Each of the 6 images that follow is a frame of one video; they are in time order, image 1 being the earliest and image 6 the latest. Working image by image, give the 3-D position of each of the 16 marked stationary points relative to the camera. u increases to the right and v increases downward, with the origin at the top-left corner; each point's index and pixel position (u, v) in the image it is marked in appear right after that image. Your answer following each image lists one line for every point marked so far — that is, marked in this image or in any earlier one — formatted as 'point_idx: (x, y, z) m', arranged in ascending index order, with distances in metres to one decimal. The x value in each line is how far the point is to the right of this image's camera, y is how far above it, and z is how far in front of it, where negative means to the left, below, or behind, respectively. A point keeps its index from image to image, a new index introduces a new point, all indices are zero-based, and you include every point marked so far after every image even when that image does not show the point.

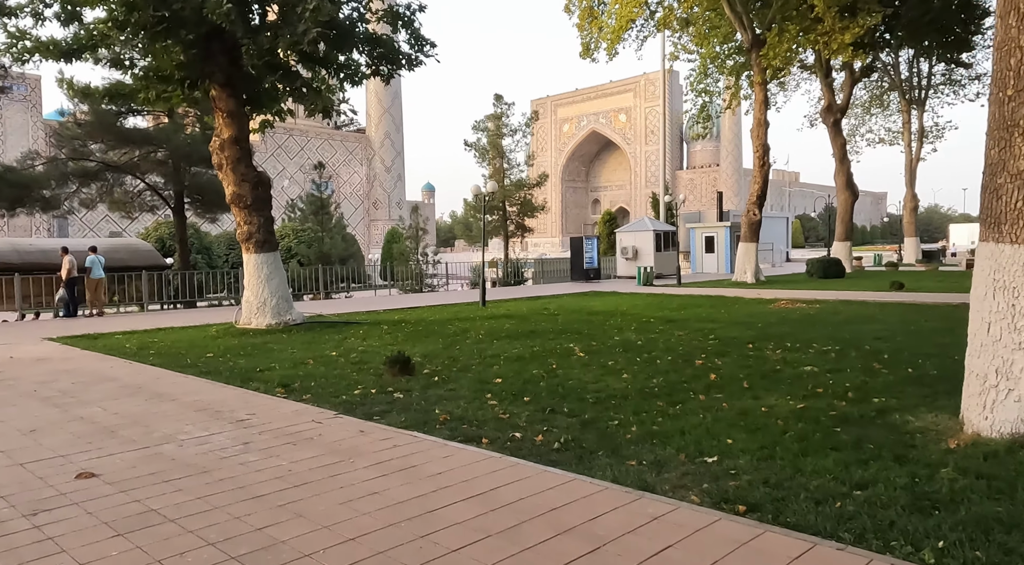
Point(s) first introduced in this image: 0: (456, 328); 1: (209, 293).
0: (-0.9, -0.7, +11.7) m
1: (-7.9, -0.2, +19.8) m
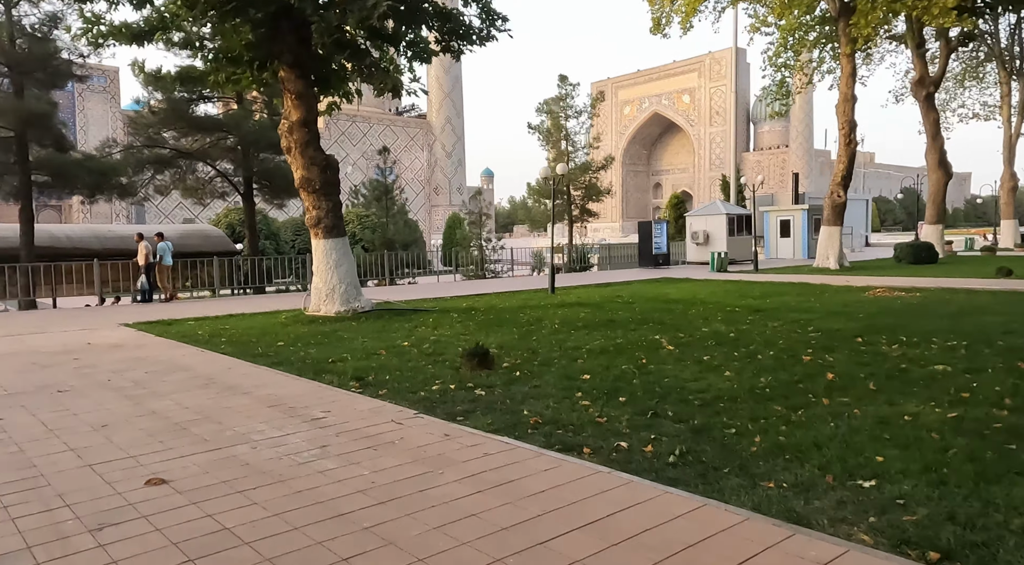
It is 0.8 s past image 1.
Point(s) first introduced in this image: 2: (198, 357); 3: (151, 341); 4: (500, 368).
0: (+0.2, -0.5, +11.3) m
1: (-6.2, +0.1, +19.8) m
2: (-3.5, -0.8, +8.6) m
3: (-4.9, -0.8, +10.5) m
4: (-0.1, -0.8, +6.8) m
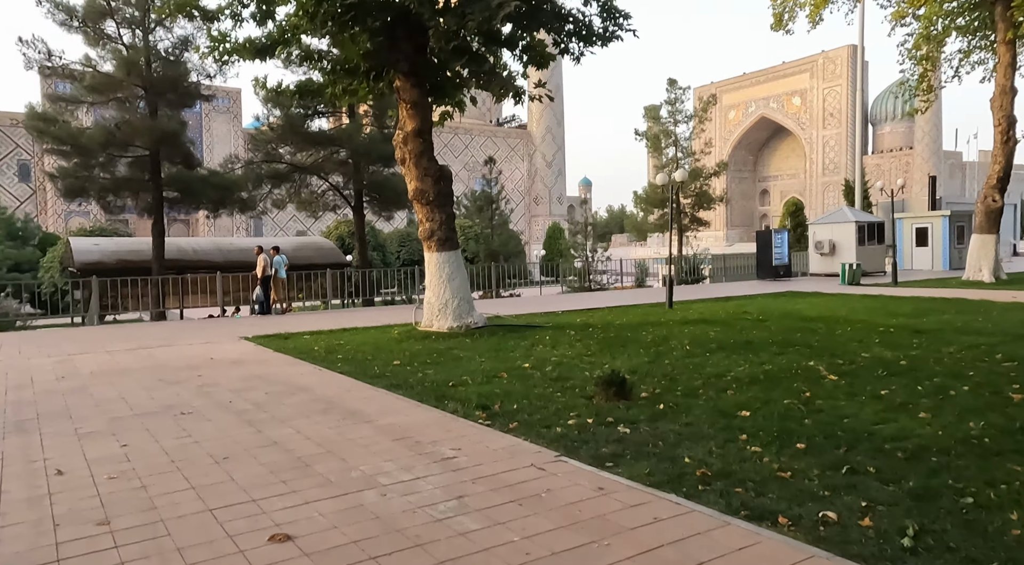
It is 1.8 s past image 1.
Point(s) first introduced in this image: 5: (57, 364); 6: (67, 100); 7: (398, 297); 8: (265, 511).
0: (+1.9, -0.7, +10.5) m
1: (-3.4, -0.2, +19.8) m
2: (-2.1, -1.0, +8.4) m
3: (-3.3, -1.0, +10.4) m
4: (+1.0, -0.9, +6.1) m
5: (-6.2, -1.1, +10.7) m
6: (-10.1, +4.1, +17.9) m
7: (-3.1, -0.4, +19.9) m
8: (-1.2, -1.1, +3.8) m
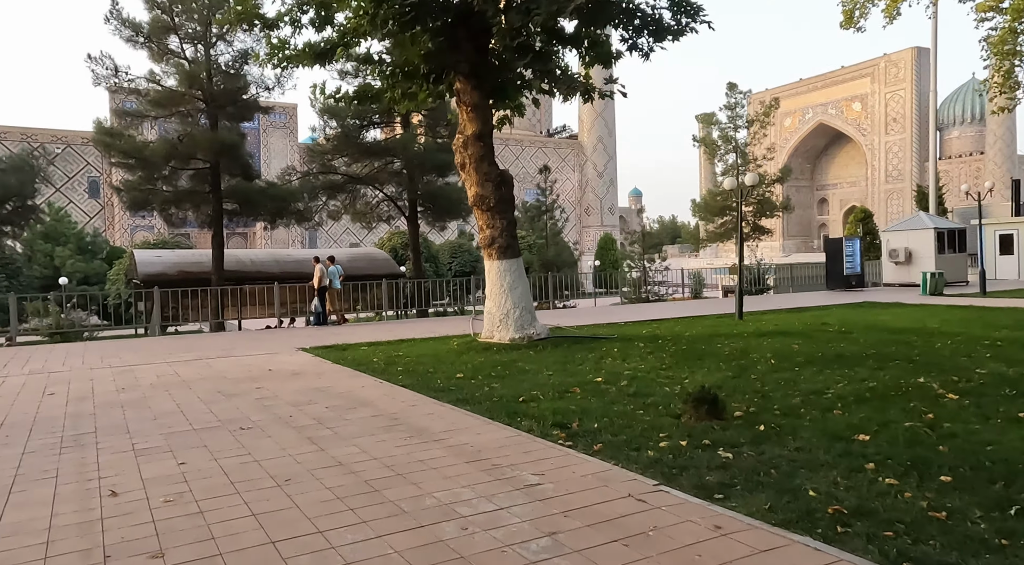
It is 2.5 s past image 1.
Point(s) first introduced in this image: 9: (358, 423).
0: (+2.8, -0.8, +9.8) m
1: (-1.9, -0.4, +19.5) m
2: (-1.4, -1.1, +8.0) m
3: (-2.4, -1.1, +10.1) m
4: (+1.6, -1.0, +5.5) m
5: (-5.4, -1.3, +10.6) m
6: (-8.7, +3.9, +18.1) m
7: (-1.6, -0.6, +19.6) m
8: (-0.8, -1.2, +3.4) m
9: (-1.3, -1.1, +6.3) m
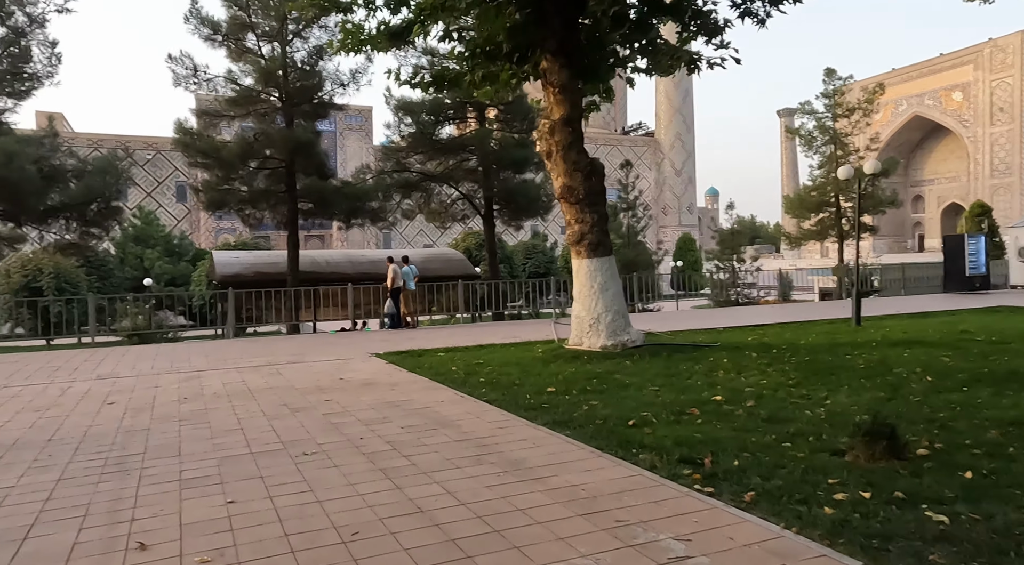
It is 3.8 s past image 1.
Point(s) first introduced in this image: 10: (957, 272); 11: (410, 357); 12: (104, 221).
0: (+3.8, -0.8, +8.4) m
1: (0.0, -0.5, +18.5) m
2: (-0.5, -1.1, +7.0) m
3: (-1.3, -1.1, +9.2) m
4: (+2.3, -1.0, +4.3) m
5: (-4.2, -1.3, +9.9) m
6: (-6.9, +3.8, +17.7) m
7: (+0.4, -0.6, +18.5) m
8: (-0.3, -1.1, +2.4) m
9: (-0.5, -1.1, +5.3) m
10: (+10.9, +0.3, +19.0) m
11: (-1.5, -1.1, +11.2) m
12: (-9.8, +1.5, +18.7) m
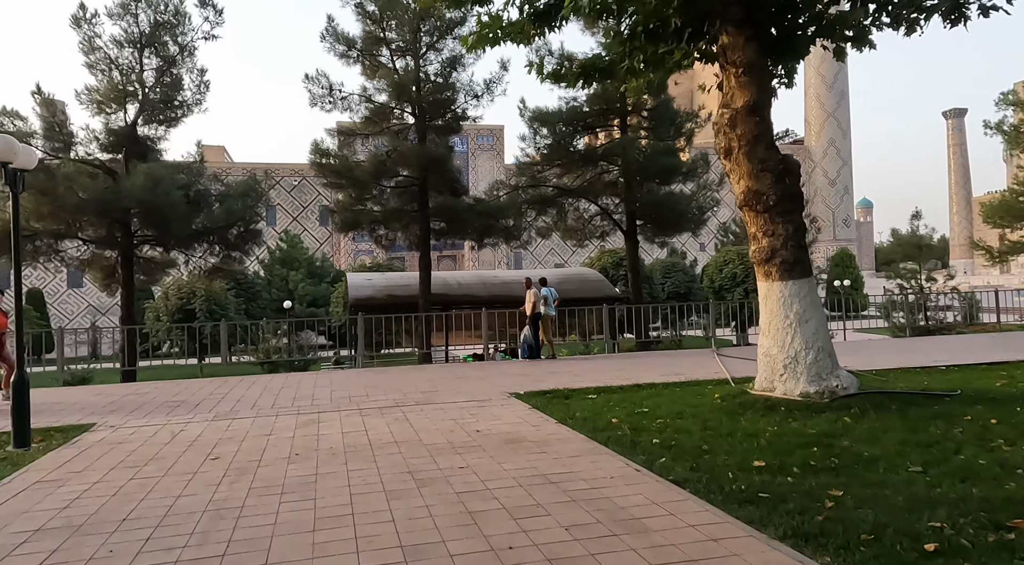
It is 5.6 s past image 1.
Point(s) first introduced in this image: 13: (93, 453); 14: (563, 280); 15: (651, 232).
0: (+5.3, -1.1, +5.8) m
1: (+3.3, -1.0, +16.3) m
2: (+0.8, -1.4, +5.0) m
3: (+0.4, -1.4, +7.3) m
4: (+3.1, -1.1, +1.9) m
5: (-2.3, -1.6, +8.6) m
6: (-3.7, +3.3, +16.8) m
7: (+3.6, -1.1, +16.3) m
8: (+0.2, -1.3, +0.5) m
9: (+0.5, -1.3, +3.4) m
10: (+14.0, -0.2, +15.0) m
11: (+0.5, -1.4, +9.4) m
12: (-6.4, +0.9, +18.2) m
13: (-4.3, -1.7, +7.9) m
14: (+1.4, +0.1, +19.2) m
15: (+3.4, +1.2, +18.1) m
